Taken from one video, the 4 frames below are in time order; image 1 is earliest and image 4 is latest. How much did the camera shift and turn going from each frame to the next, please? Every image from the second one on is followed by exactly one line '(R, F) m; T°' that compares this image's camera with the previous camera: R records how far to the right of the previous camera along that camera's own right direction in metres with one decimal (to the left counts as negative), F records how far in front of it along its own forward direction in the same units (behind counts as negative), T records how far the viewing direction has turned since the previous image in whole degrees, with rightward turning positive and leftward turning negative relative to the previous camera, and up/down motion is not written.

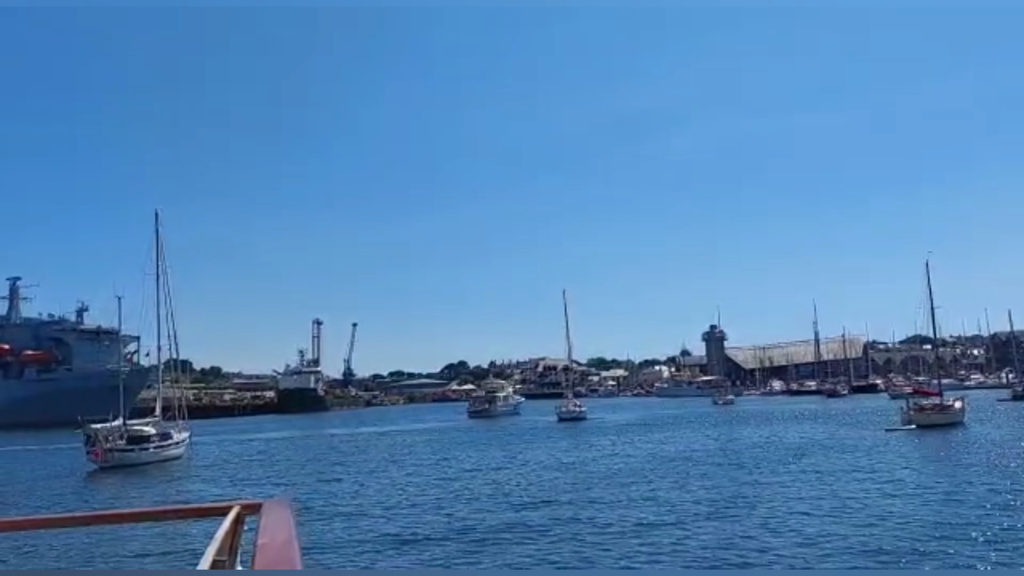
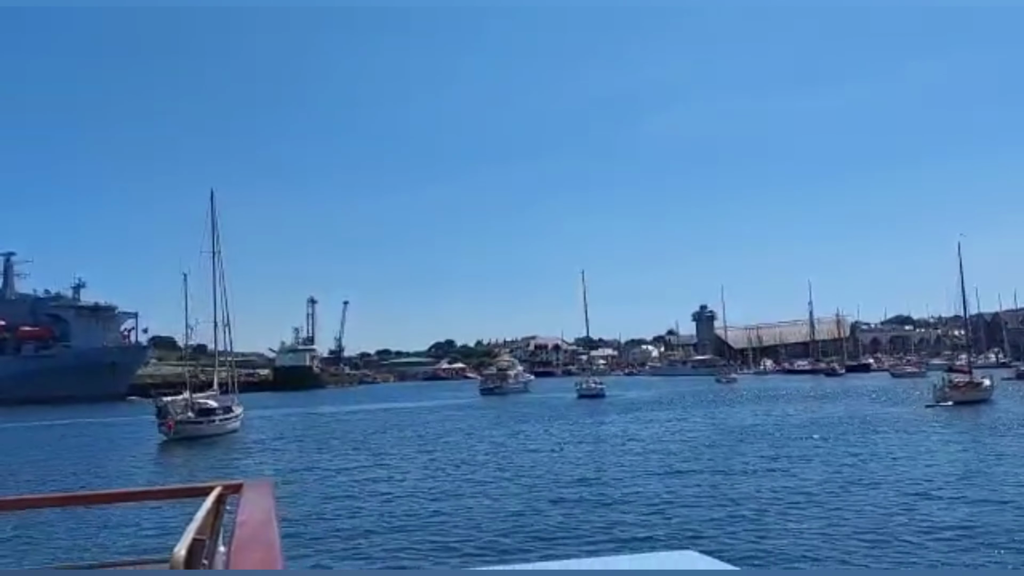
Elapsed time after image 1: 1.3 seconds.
(+0.5, -0.3) m; 0°
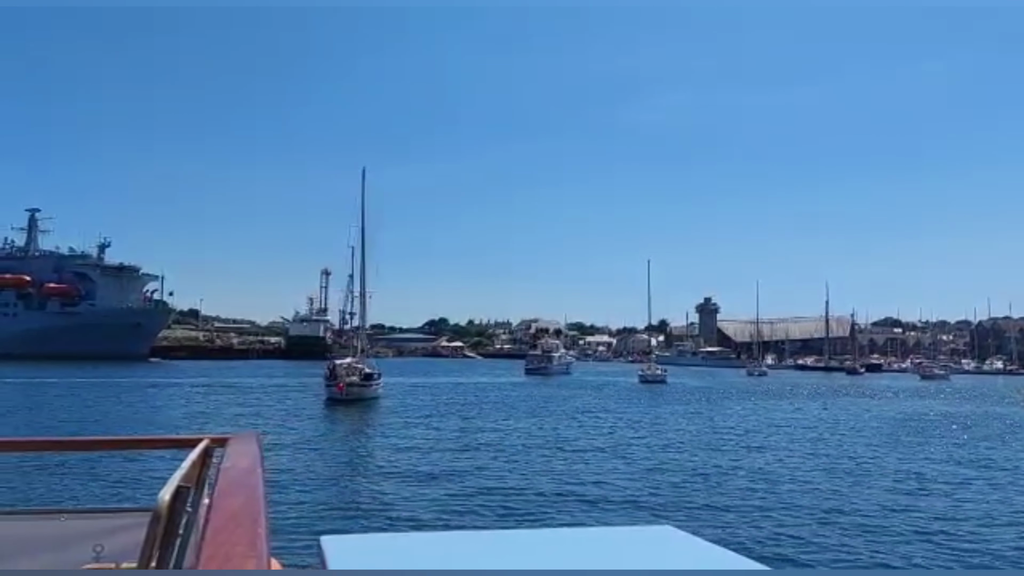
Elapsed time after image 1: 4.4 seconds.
(+1.2, -1.1) m; -1°
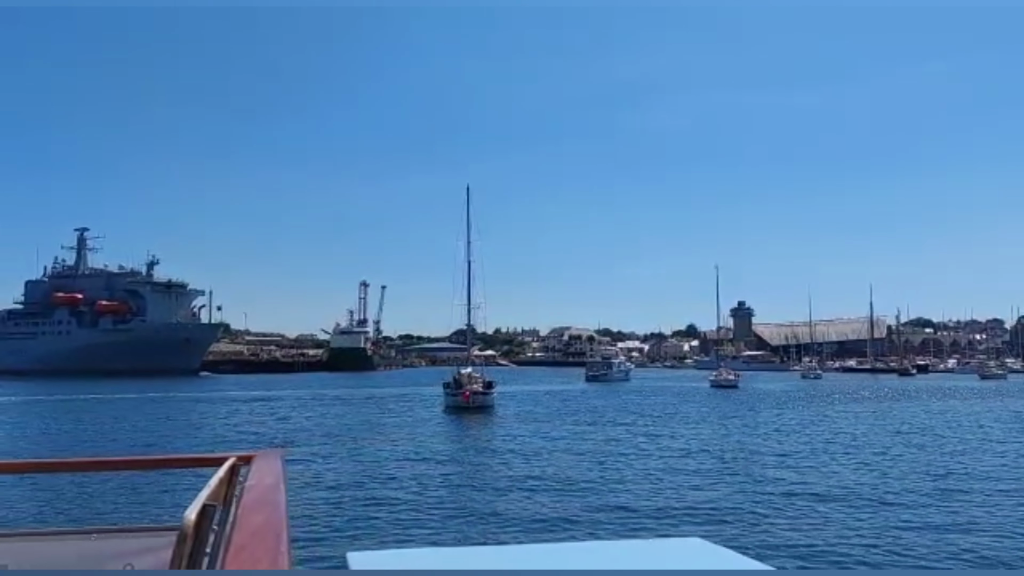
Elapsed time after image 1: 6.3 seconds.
(+0.7, -0.5) m; -2°
